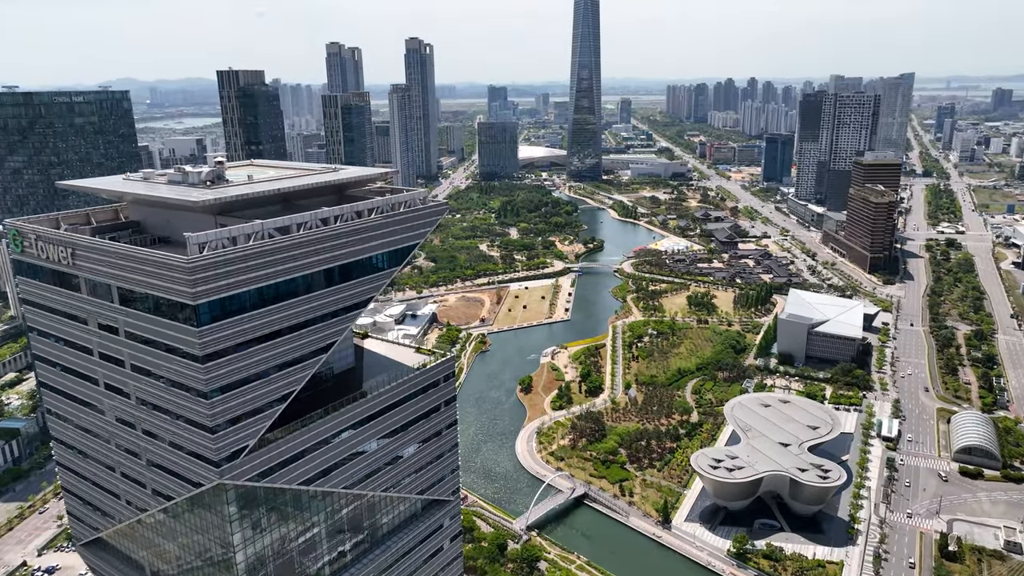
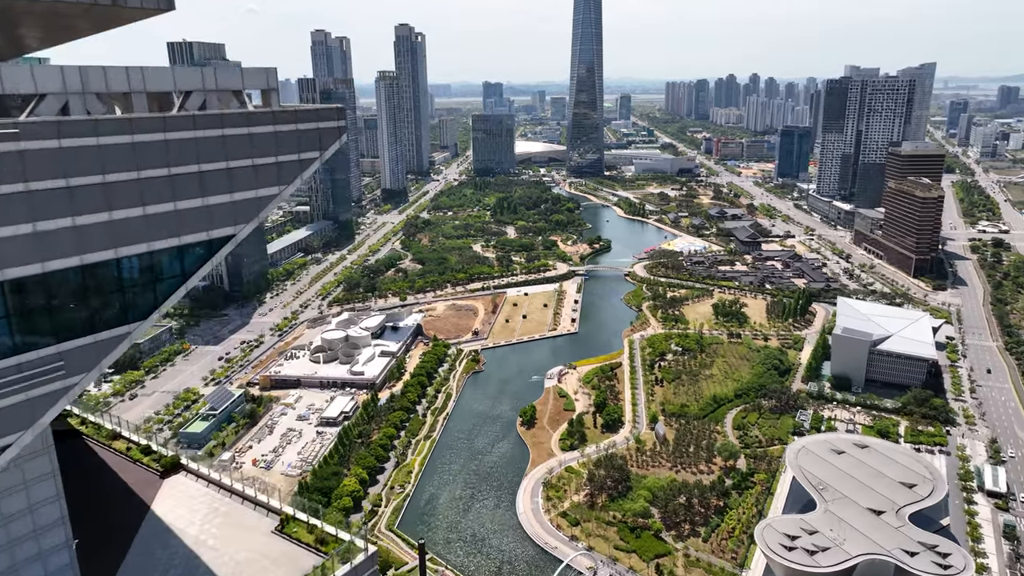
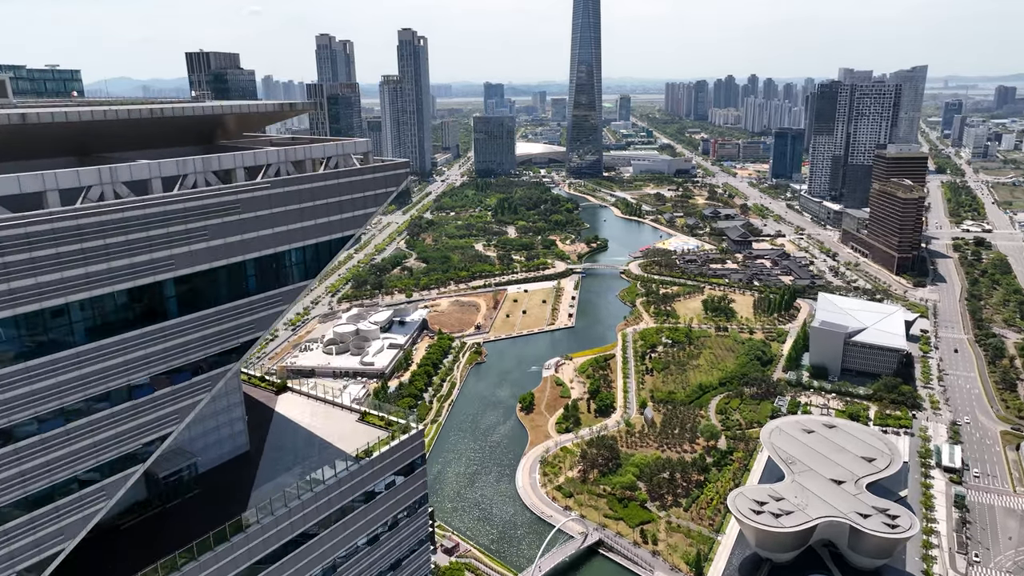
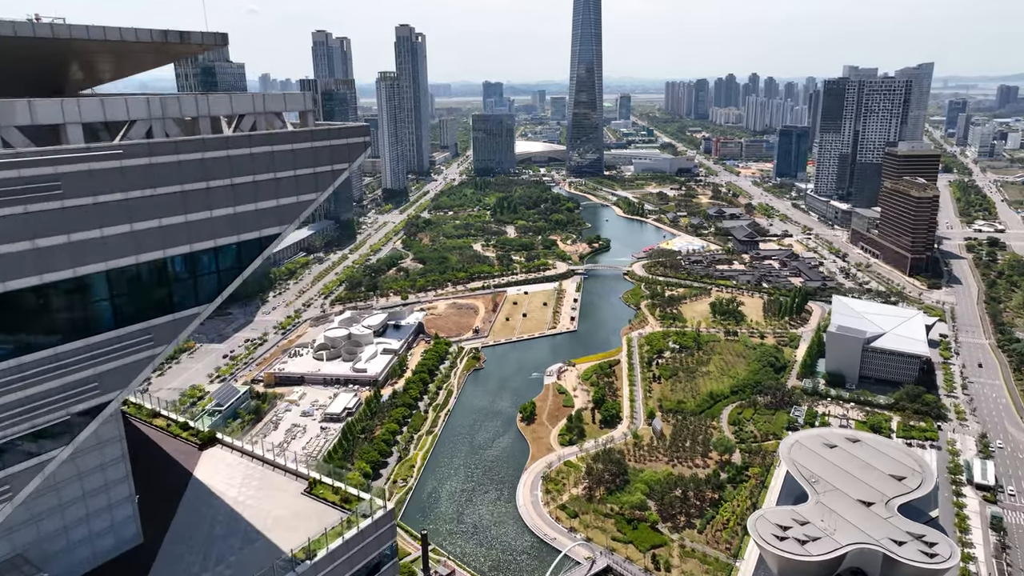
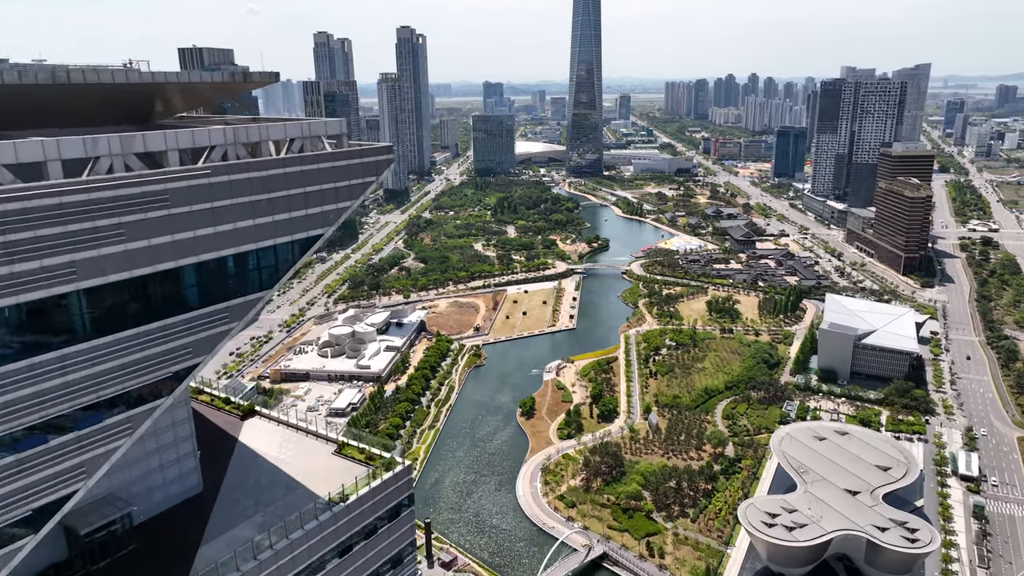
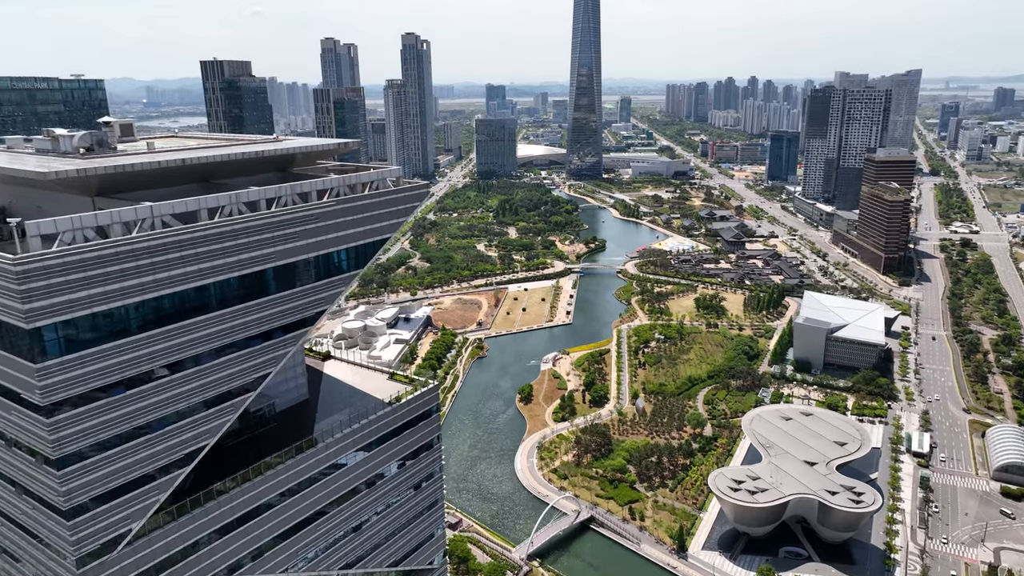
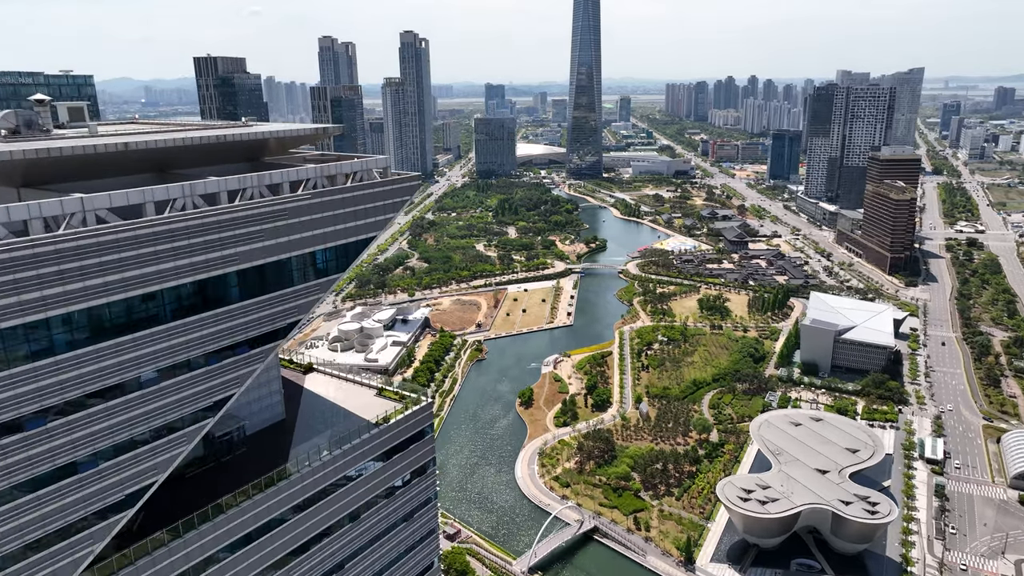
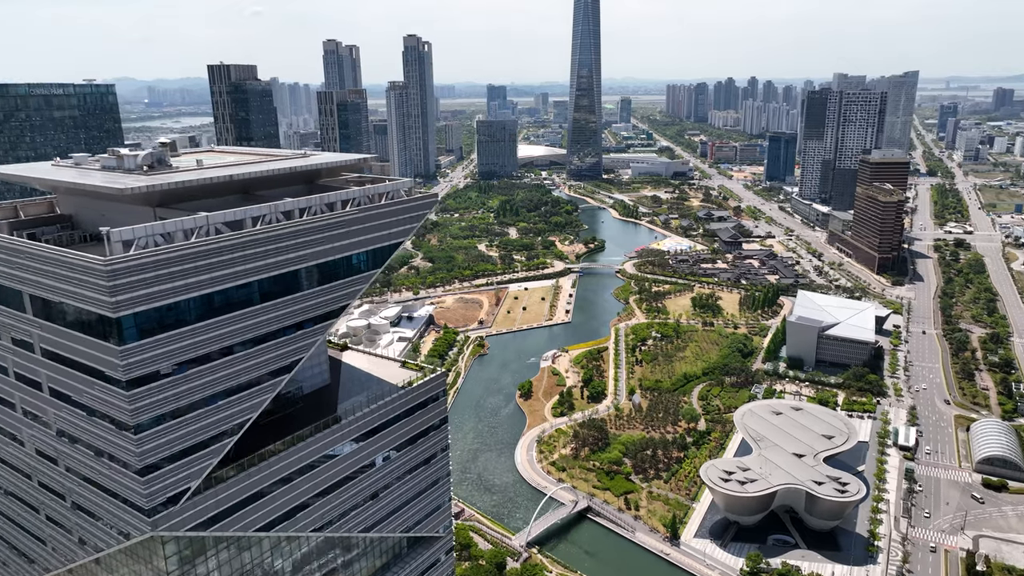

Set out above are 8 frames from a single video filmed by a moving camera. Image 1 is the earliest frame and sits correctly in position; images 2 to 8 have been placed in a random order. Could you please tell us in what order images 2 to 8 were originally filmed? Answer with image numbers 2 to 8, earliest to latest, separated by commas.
8, 6, 7, 3, 5, 4, 2
